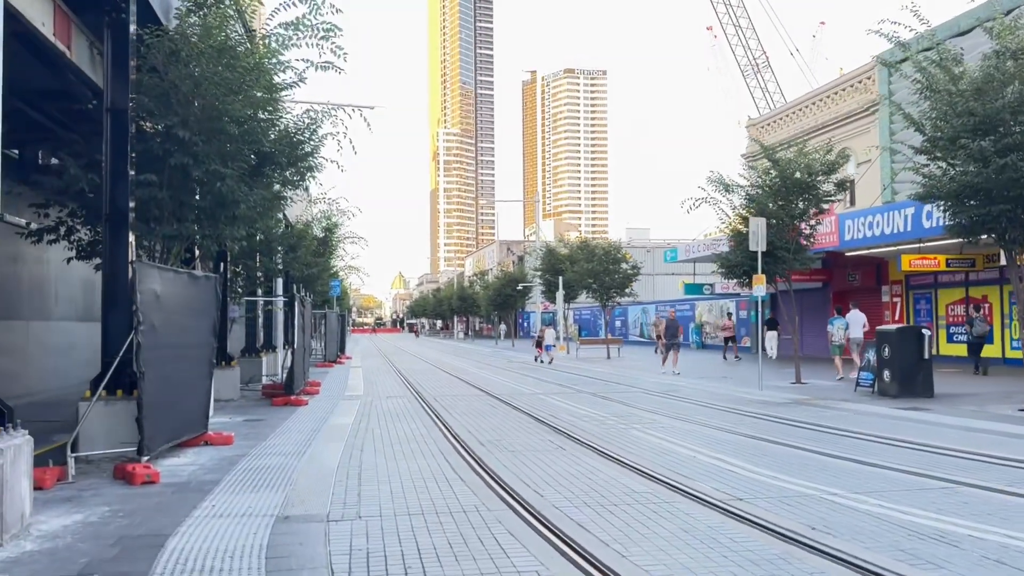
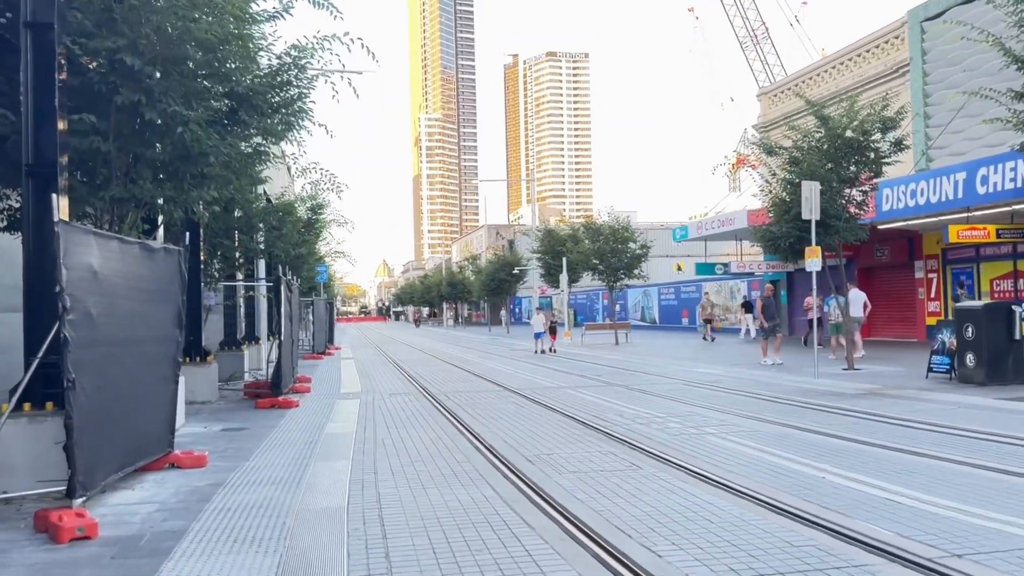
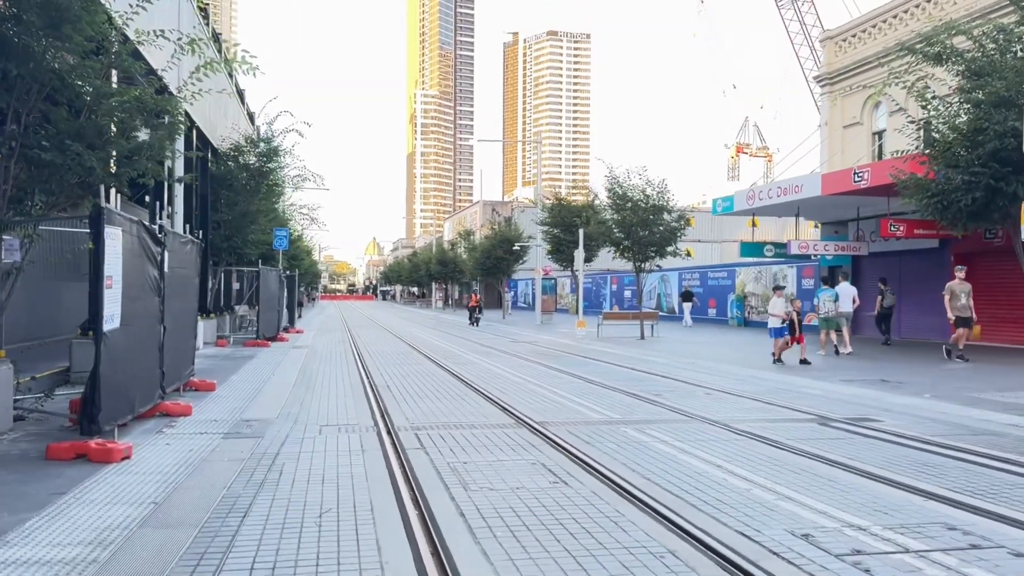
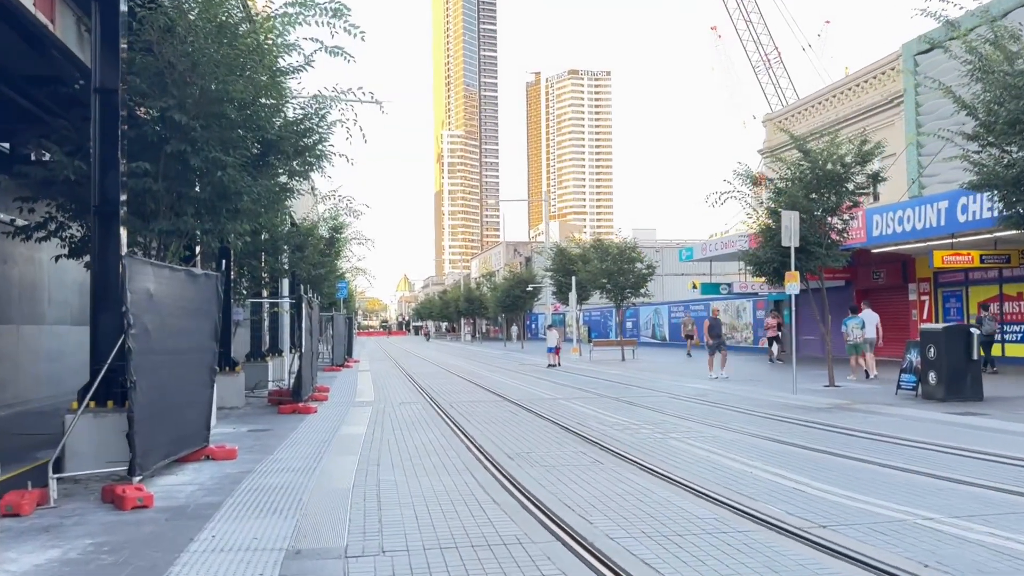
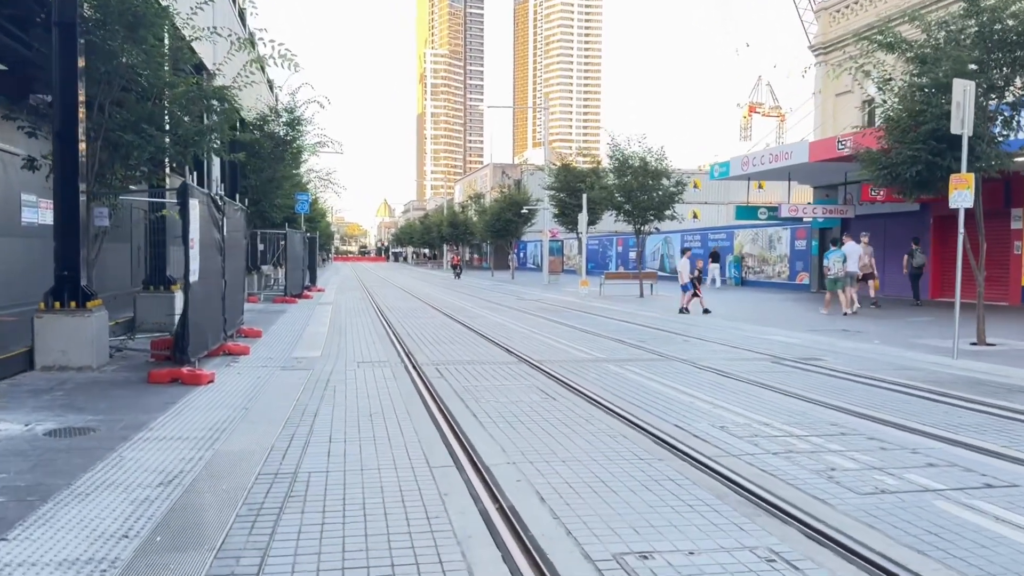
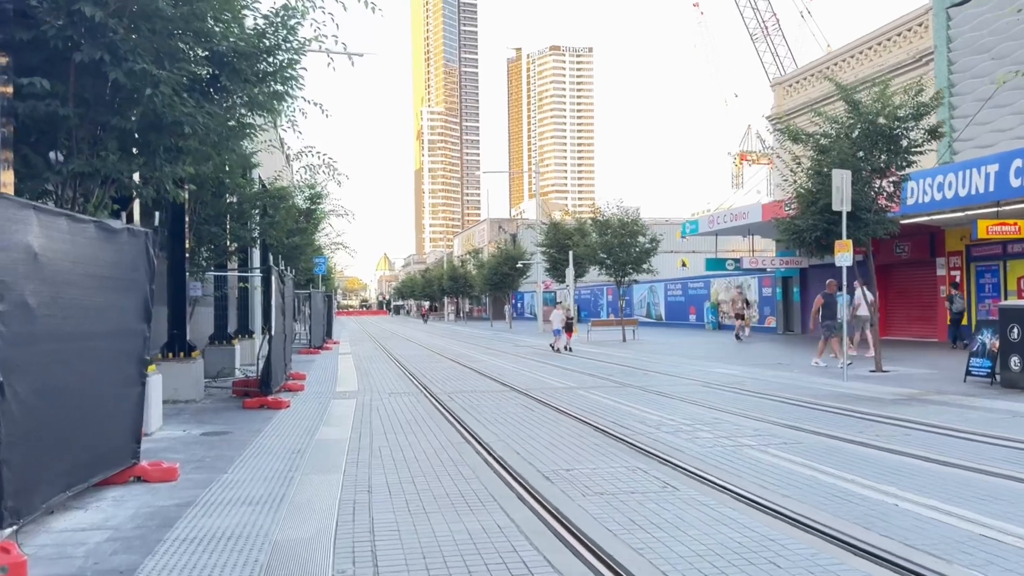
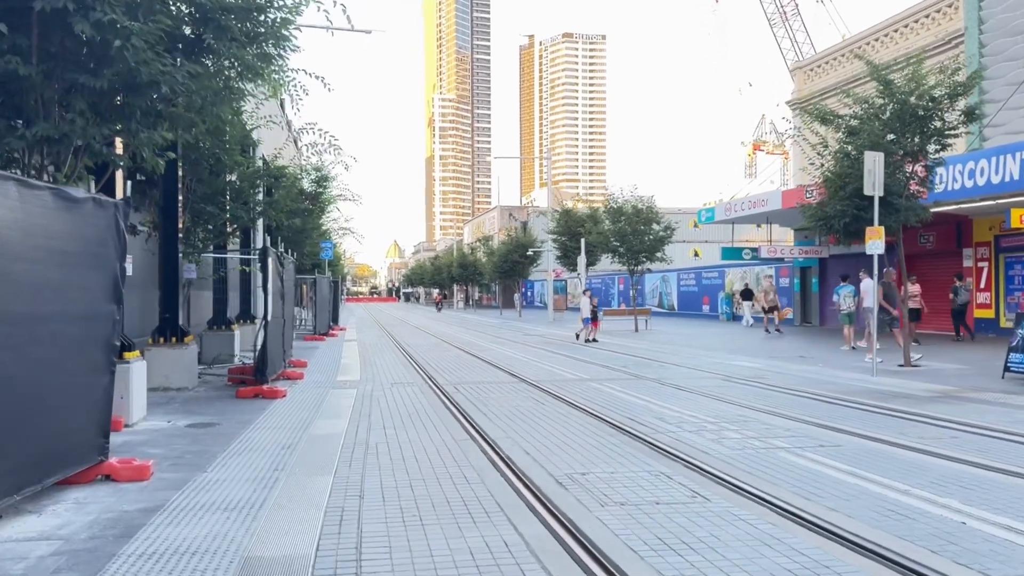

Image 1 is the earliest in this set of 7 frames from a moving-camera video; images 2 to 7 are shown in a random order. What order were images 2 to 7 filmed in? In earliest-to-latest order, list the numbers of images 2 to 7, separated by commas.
4, 2, 6, 7, 5, 3
